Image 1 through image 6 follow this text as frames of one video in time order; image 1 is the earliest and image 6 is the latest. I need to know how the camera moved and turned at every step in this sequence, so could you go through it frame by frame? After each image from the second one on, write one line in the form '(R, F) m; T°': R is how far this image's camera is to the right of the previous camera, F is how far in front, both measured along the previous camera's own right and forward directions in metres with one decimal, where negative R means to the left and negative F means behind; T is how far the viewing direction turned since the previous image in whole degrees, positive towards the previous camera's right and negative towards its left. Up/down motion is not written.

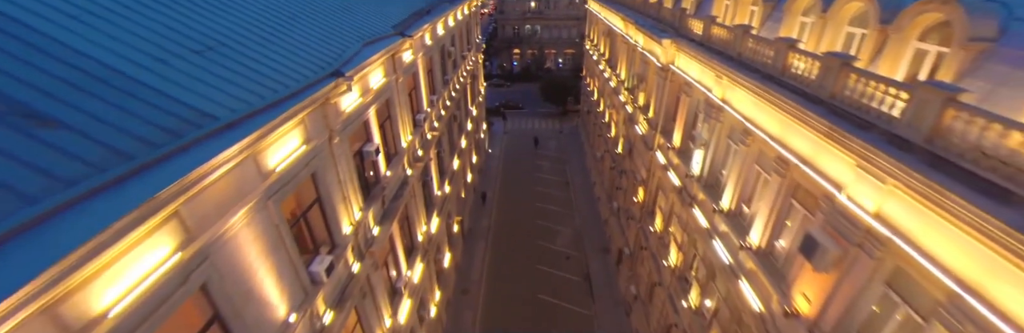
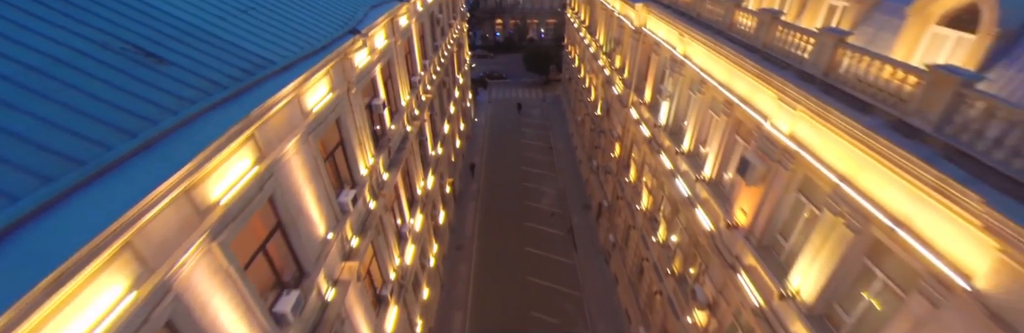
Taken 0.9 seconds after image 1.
(-0.2, -1.6) m; +2°
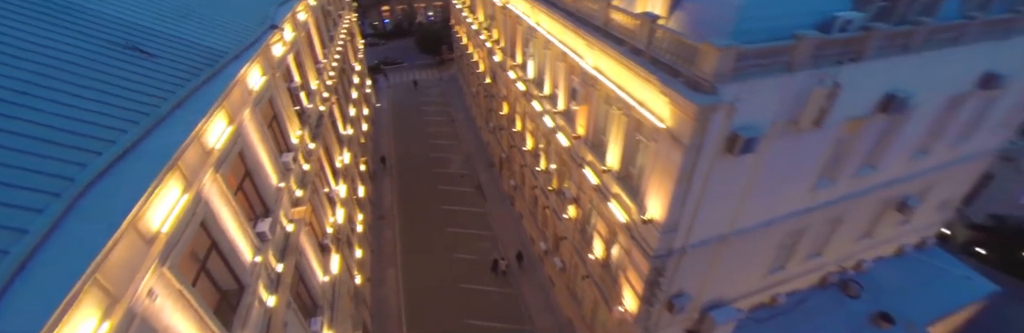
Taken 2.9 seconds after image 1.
(0.0, -3.6) m; +12°
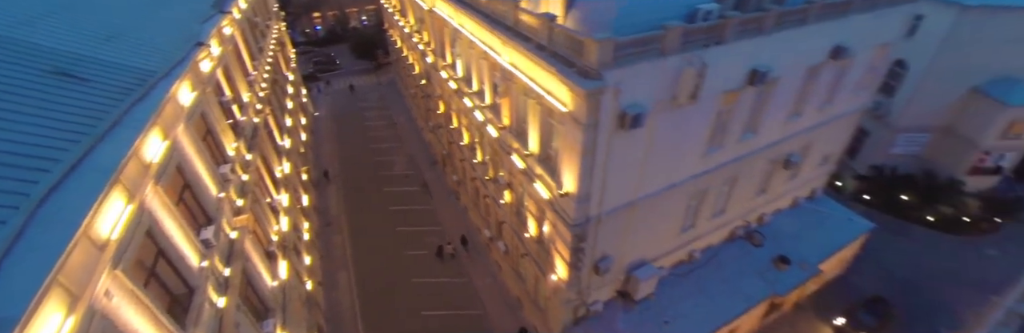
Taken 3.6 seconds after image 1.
(+0.7, -1.4) m; +6°
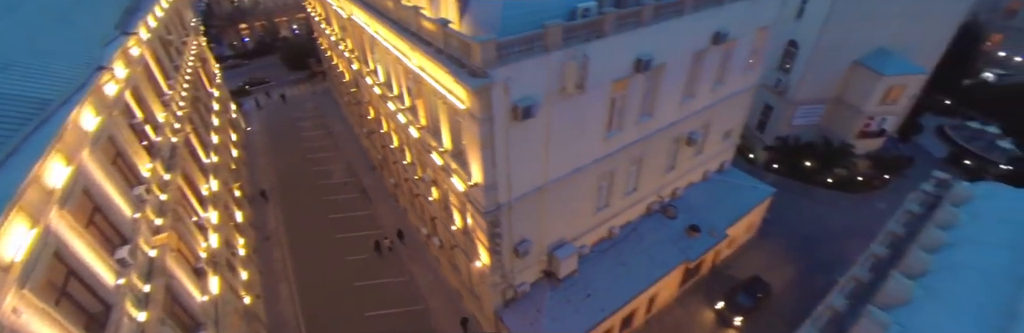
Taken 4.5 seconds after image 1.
(+1.6, -1.2) m; +5°
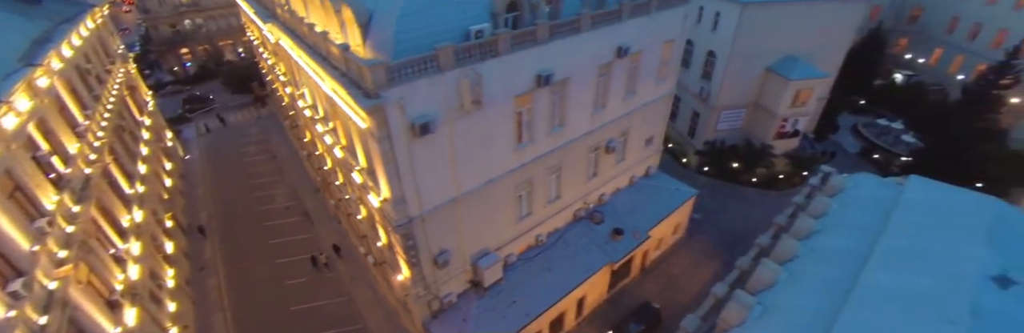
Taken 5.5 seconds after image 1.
(+2.3, -0.8) m; +4°
